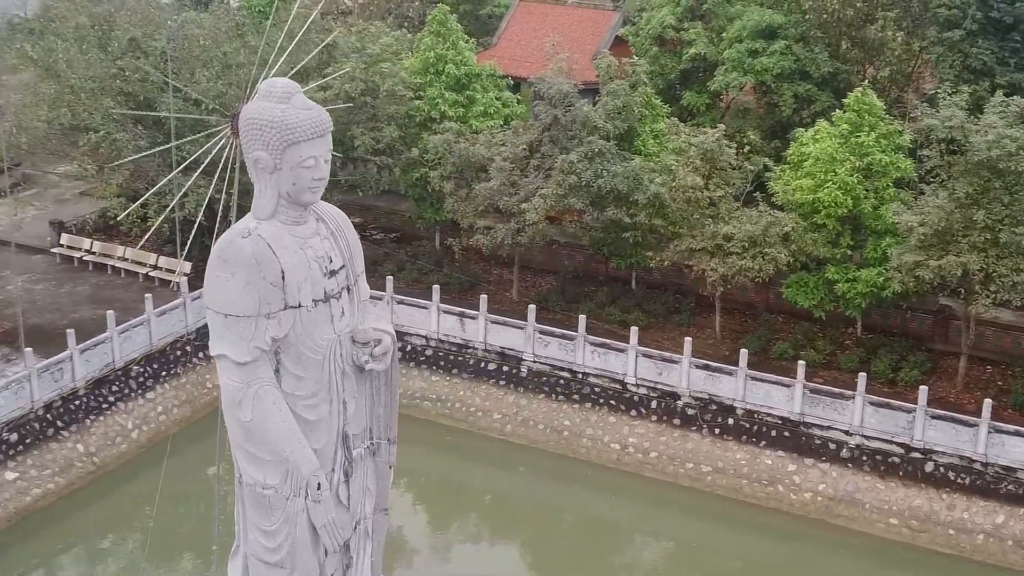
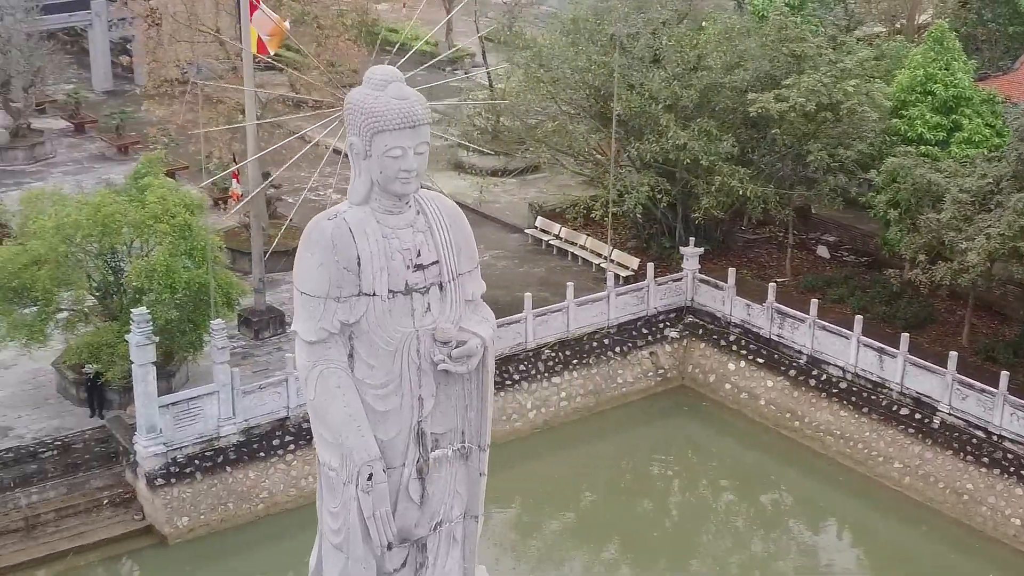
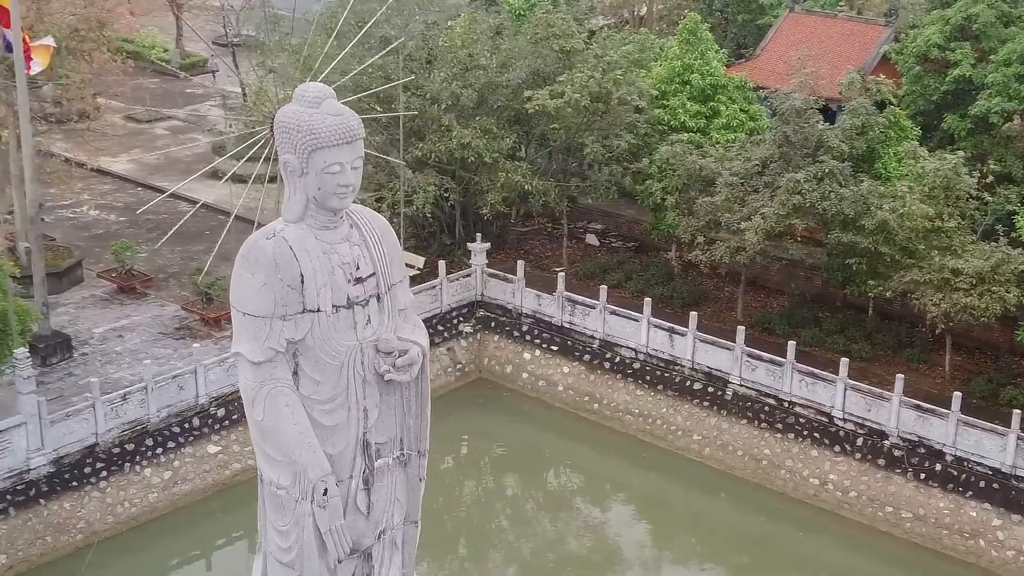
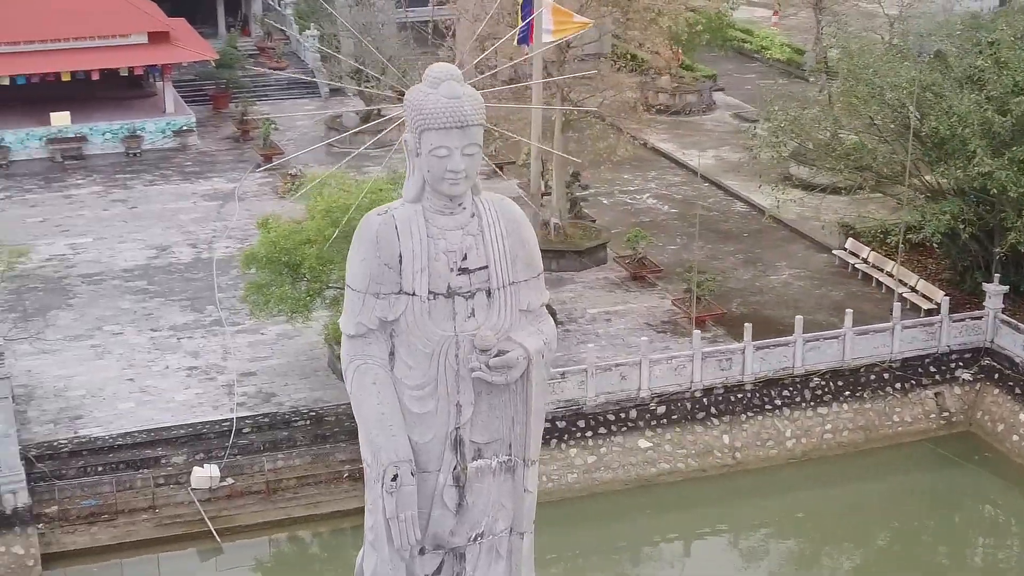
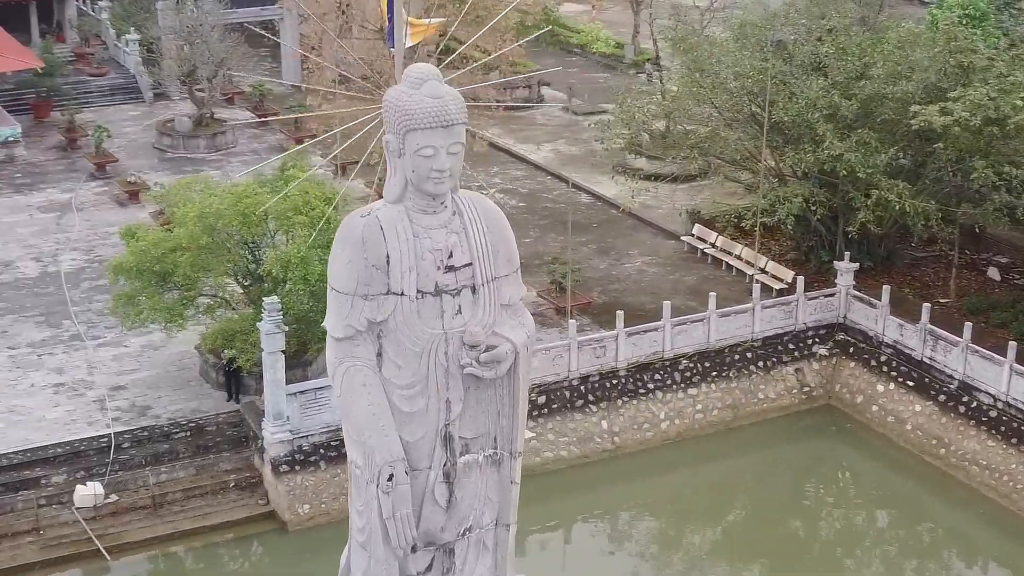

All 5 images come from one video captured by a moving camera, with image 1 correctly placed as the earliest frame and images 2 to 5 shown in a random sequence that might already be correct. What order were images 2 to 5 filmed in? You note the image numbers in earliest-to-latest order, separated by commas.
3, 2, 5, 4
